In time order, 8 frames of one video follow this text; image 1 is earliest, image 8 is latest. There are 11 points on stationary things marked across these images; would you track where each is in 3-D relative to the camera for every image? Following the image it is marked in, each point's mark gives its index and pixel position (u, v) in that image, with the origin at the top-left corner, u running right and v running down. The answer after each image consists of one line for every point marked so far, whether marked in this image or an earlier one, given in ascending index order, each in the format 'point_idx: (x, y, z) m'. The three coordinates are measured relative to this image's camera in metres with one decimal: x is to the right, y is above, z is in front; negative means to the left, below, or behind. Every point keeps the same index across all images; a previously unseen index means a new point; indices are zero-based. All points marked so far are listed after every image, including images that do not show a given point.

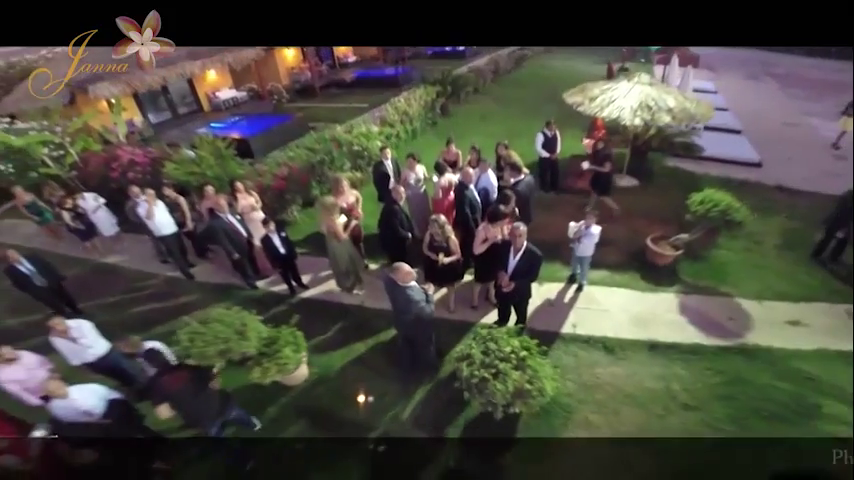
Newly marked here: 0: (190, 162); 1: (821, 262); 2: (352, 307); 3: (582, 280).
0: (-5.3, +1.9, +5.9) m
1: (+7.5, -0.4, +4.6) m
2: (-1.4, -1.3, +4.8) m
3: (+3.0, -0.7, +4.8) m
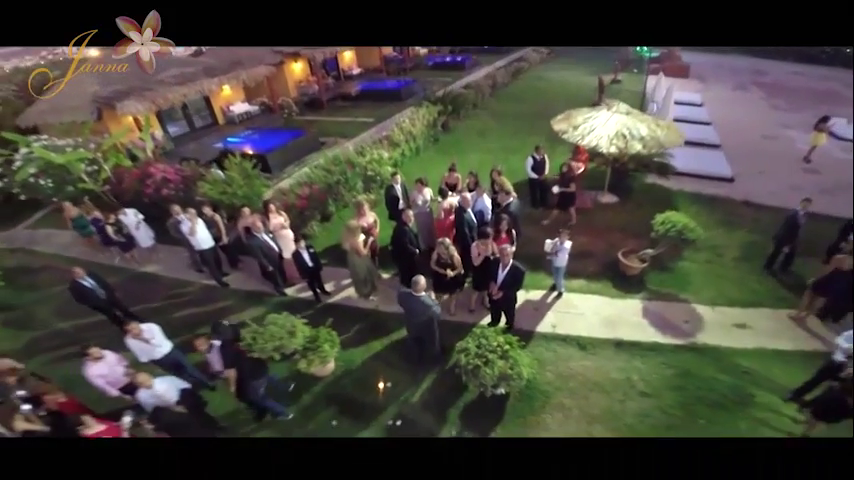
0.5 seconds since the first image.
0: (-5.2, +1.6, +6.6) m
1: (+7.6, -0.7, +5.3) m
2: (-1.3, -1.5, +5.5) m
3: (+3.1, -1.0, +5.5) m
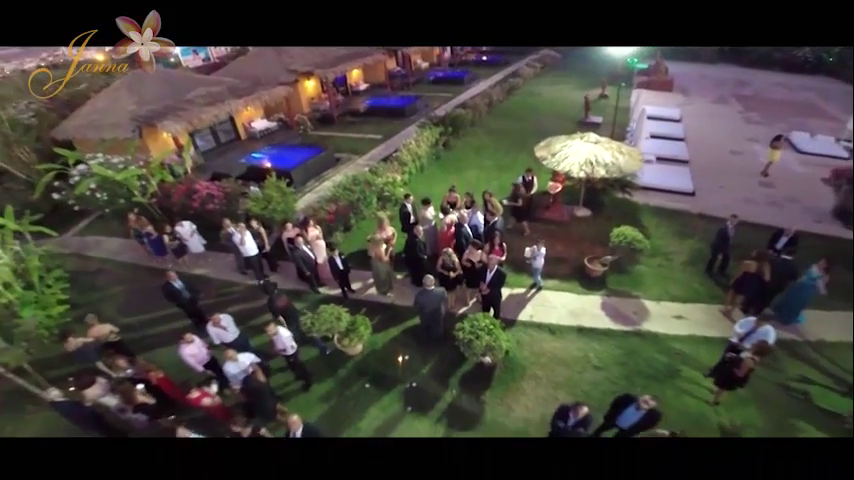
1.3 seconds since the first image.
0: (-5.0, +1.4, +7.8) m
1: (+7.8, -0.9, +6.6) m
2: (-1.2, -1.8, +6.8) m
3: (+3.3, -1.2, +6.8) m
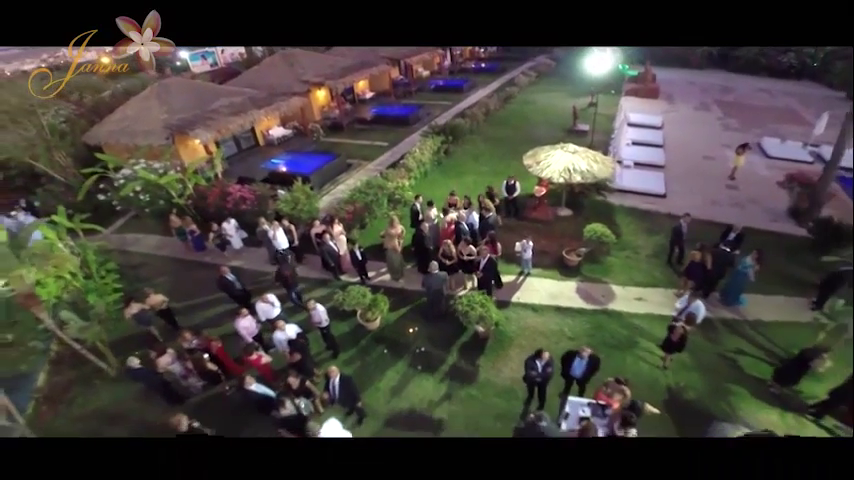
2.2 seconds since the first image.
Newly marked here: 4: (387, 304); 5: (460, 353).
0: (-4.9, +1.5, +9.1) m
1: (+7.9, -0.8, +7.9) m
2: (-1.0, -1.6, +8.0) m
3: (+3.4, -1.1, +8.1) m
4: (-1.1, -2.0, +7.5) m
5: (+1.0, -3.1, +6.9) m
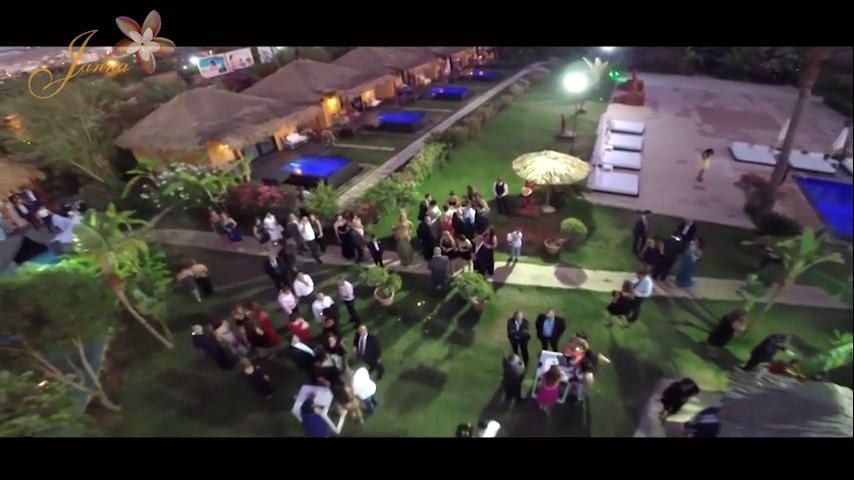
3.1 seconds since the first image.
0: (-4.7, +1.8, +10.6) m
1: (+8.1, -0.5, +9.5) m
2: (-0.9, -1.3, +9.6) m
3: (+3.6, -0.8, +9.6) m
4: (-0.9, -1.7, +9.0) m
5: (+1.2, -2.8, +8.4) m
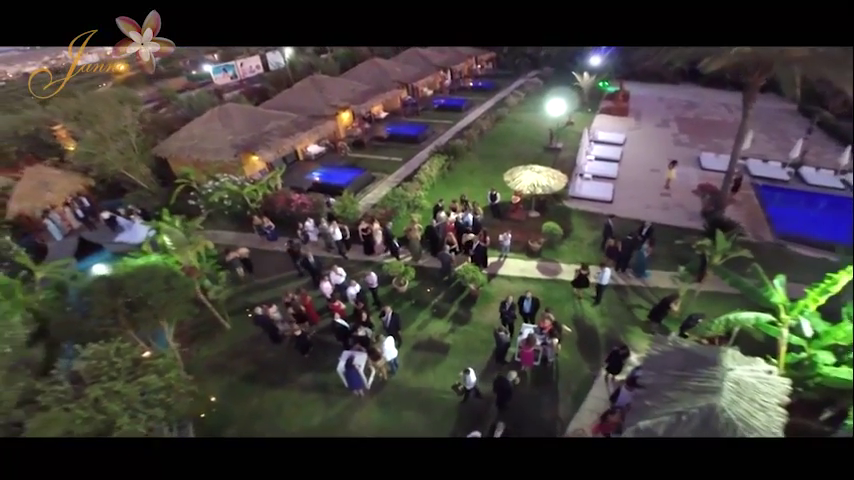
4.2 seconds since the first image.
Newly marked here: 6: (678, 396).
0: (-4.4, +1.8, +12.7) m
1: (+8.4, -0.5, +11.7) m
2: (-0.5, -1.3, +11.7) m
3: (+3.9, -0.8, +11.8) m
4: (-0.6, -1.7, +11.2) m
5: (+1.5, -2.8, +10.6) m
6: (+6.9, -4.4, +6.7) m
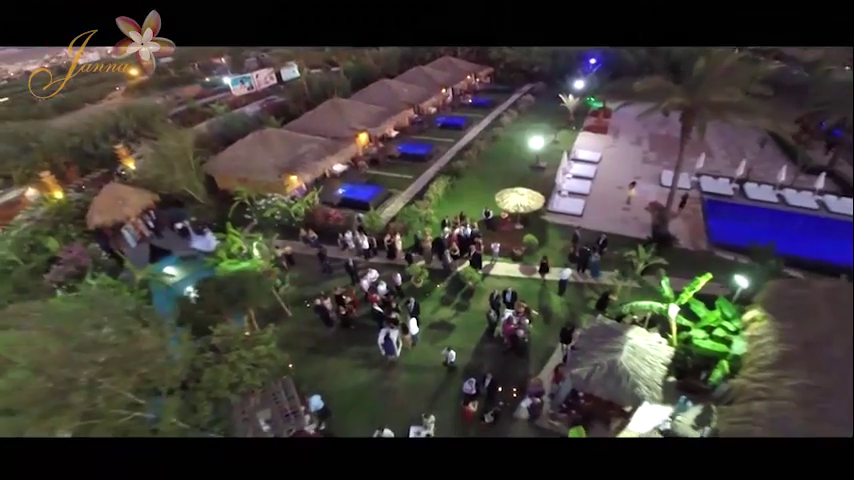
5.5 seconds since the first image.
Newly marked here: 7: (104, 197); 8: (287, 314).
0: (-3.8, +1.3, +16.4) m
1: (+9.0, -1.0, +15.4) m
2: (+0.1, -1.8, +15.5) m
3: (+4.5, -1.3, +15.6) m
4: (0.0, -2.2, +15.0) m
5: (+2.1, -3.4, +14.4) m
6: (+7.5, -5.0, +10.5) m
7: (-26.0, +3.4, +19.2) m
8: (-8.4, -4.4, +14.4) m
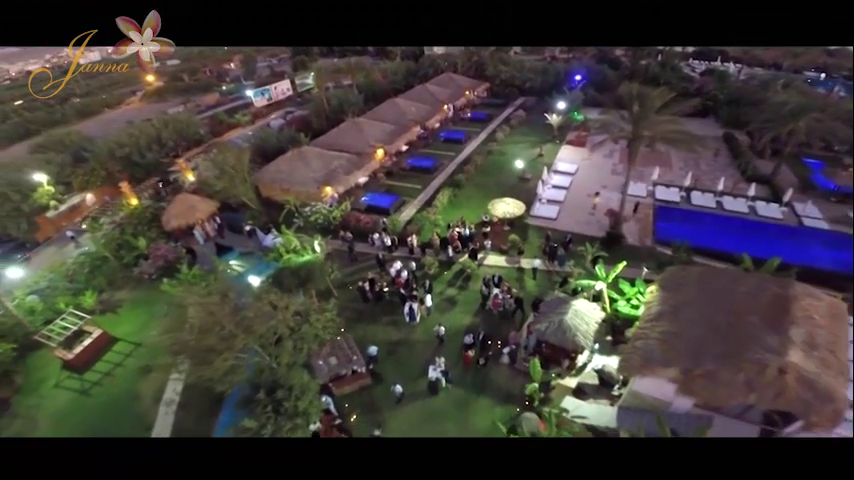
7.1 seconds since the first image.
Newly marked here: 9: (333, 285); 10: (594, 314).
0: (-3.0, +1.4, +21.5) m
1: (+9.9, -0.9, +20.7) m
2: (+0.9, -1.8, +20.7) m
3: (+5.3, -1.2, +20.8) m
4: (+0.9, -2.2, +20.2) m
5: (+3.0, -3.3, +19.6) m
6: (+8.4, -5.0, +15.8) m
7: (-25.2, +3.5, +24.2) m
8: (-7.5, -4.4, +19.6) m
9: (-8.0, -3.7, +19.6) m
10: (+11.1, -5.0, +15.8) m
